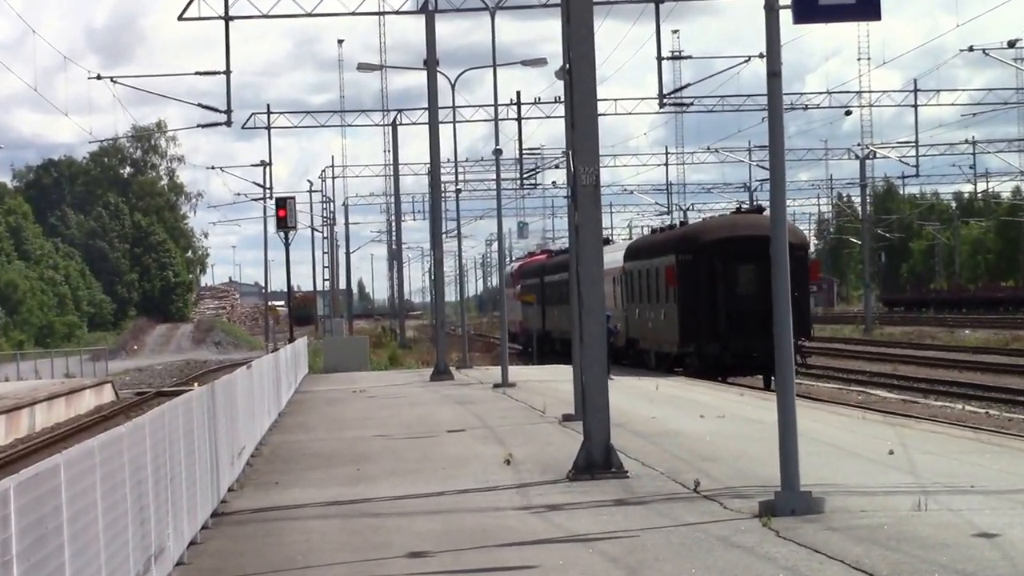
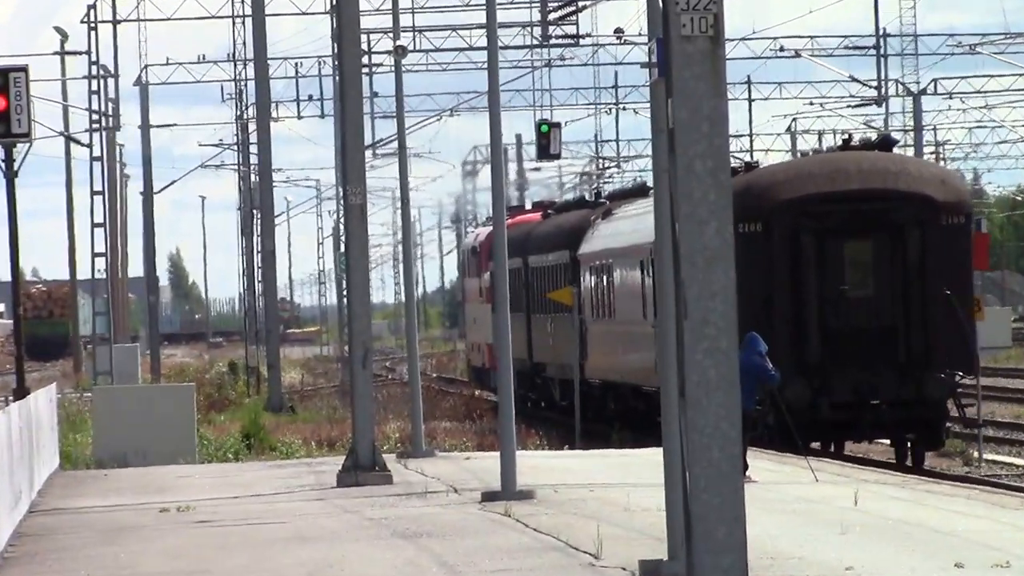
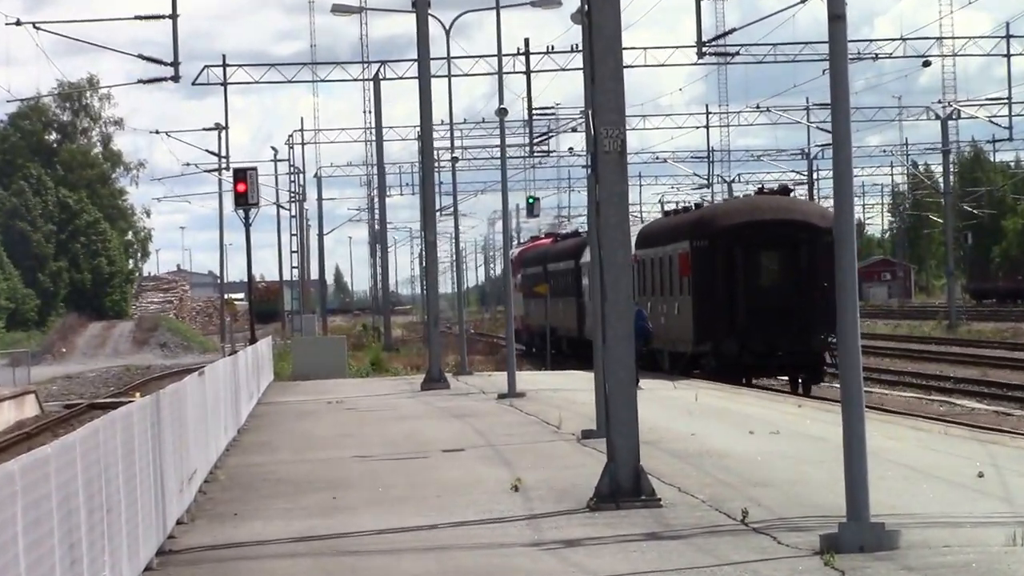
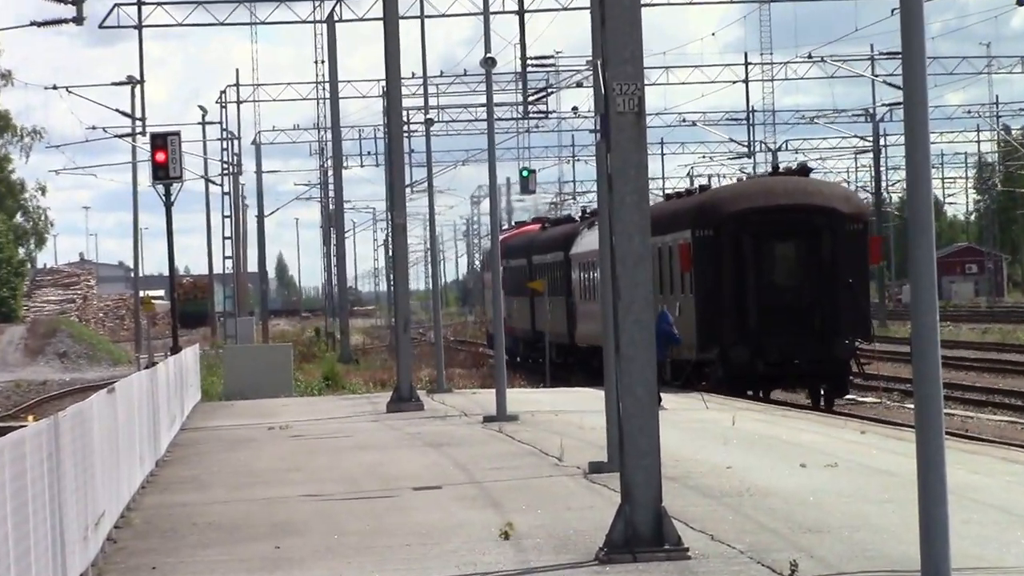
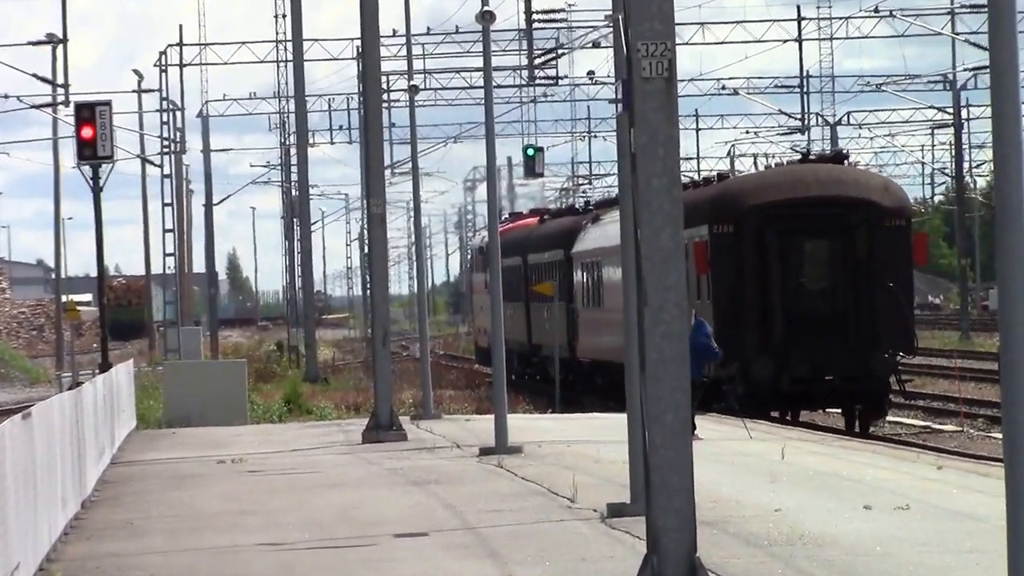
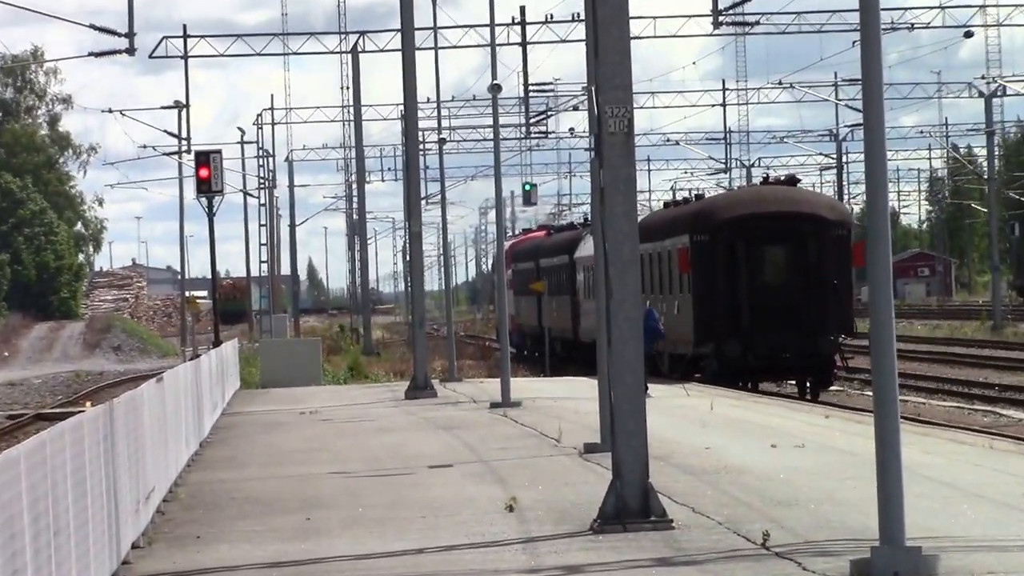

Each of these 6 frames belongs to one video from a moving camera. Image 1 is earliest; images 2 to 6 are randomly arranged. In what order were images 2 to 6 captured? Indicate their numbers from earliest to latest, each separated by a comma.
3, 6, 4, 5, 2
